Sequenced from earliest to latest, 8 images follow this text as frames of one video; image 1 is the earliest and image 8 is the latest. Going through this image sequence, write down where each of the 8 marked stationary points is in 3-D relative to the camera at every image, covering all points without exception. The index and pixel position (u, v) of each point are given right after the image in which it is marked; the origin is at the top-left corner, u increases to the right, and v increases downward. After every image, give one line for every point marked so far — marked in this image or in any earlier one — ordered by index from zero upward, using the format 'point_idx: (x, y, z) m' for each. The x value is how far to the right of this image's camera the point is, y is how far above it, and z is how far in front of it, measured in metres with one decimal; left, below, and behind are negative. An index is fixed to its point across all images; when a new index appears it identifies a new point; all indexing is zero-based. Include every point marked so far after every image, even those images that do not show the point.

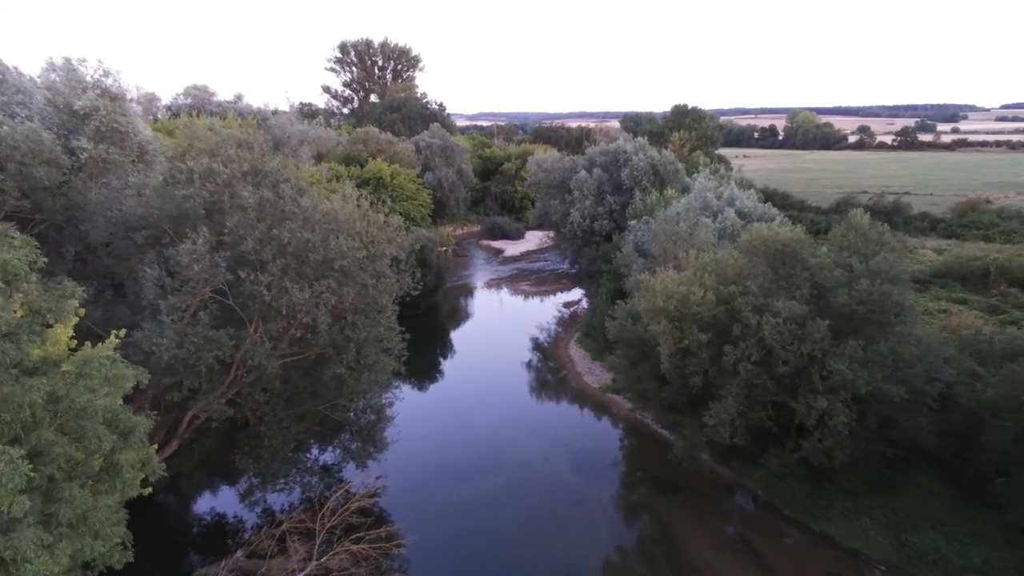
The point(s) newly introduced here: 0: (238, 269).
0: (-4.4, +0.3, +12.6) m
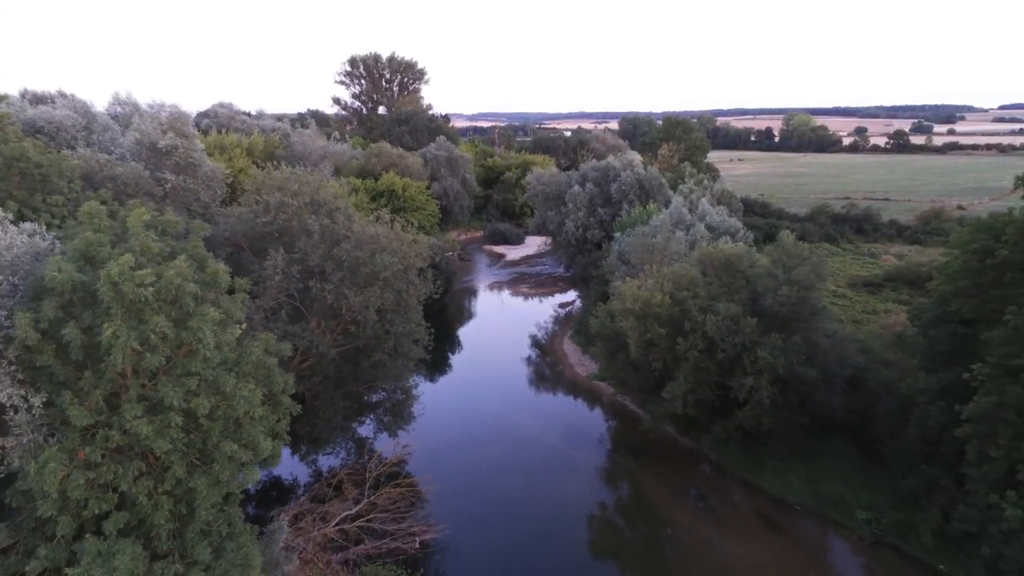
0: (-4.3, +0.2, +16.5) m
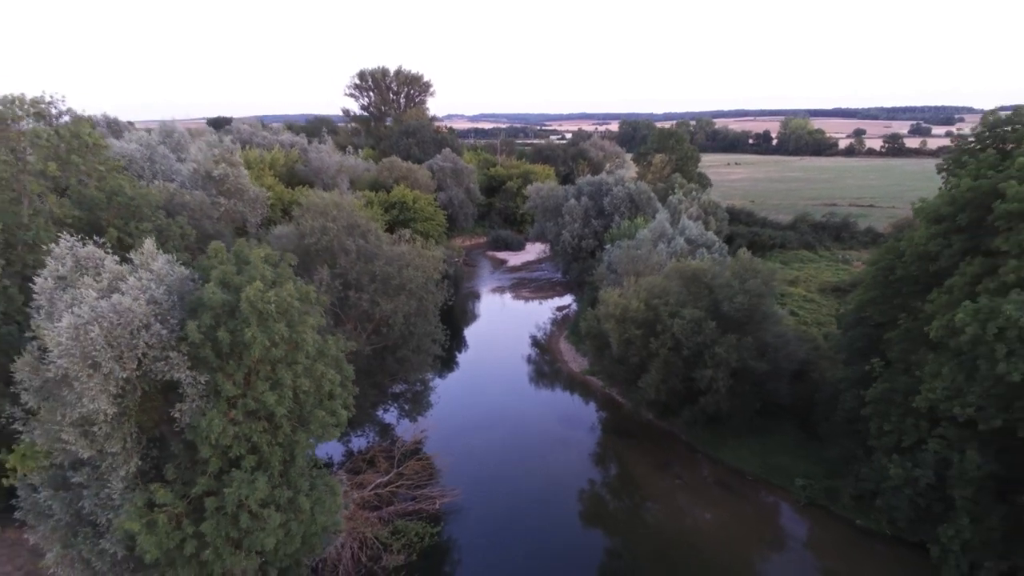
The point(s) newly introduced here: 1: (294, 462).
0: (-4.3, 0.0, +20.2) m
1: (-3.4, -2.7, +11.8) m
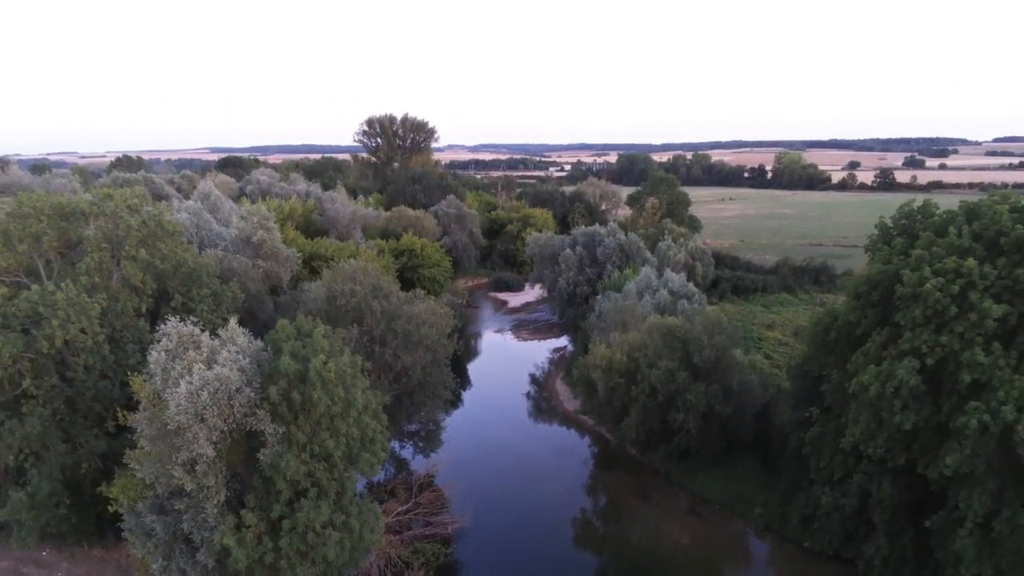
0: (-4.2, -1.7, +23.6) m
1: (-3.3, -4.0, +15.2) m
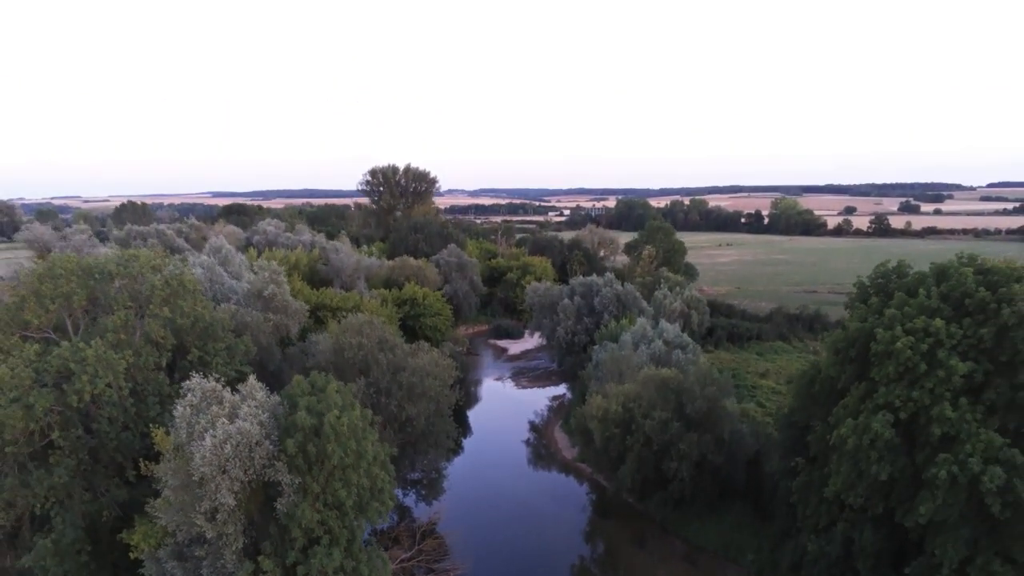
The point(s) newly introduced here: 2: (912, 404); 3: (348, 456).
0: (-4.2, -3.4, +24.7) m
1: (-3.3, -5.3, +16.1) m
2: (+8.8, -2.6, +17.0) m
3: (-3.4, -3.4, +15.7) m
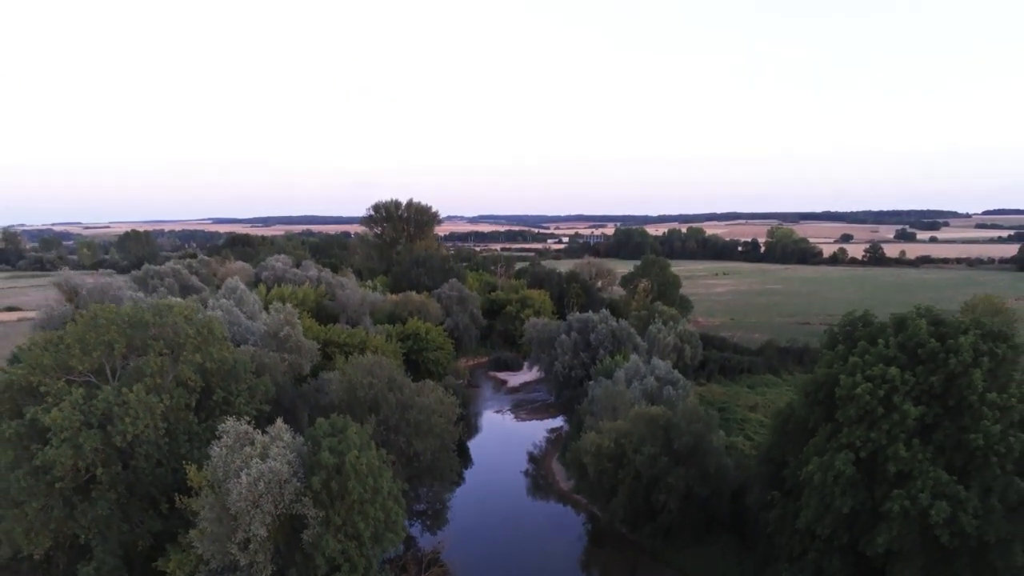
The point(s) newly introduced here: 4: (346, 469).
0: (-4.3, -5.0, +26.6) m
1: (-3.3, -6.5, +18.0) m
2: (+8.8, -3.8, +18.9) m
3: (-3.4, -4.7, +17.6) m
4: (-3.8, -4.1, +17.4) m
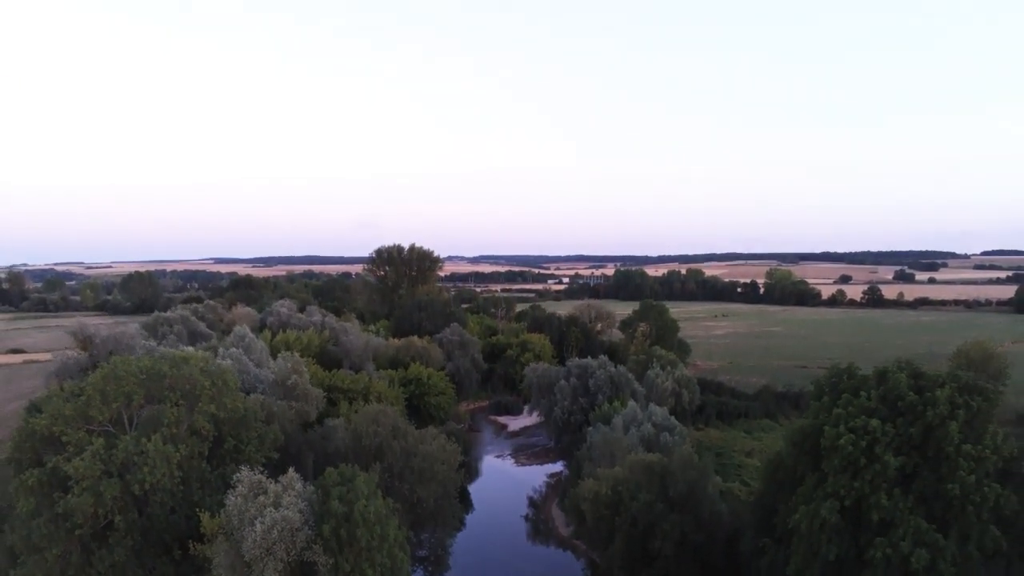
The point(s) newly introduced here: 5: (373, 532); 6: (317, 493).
0: (-4.2, -6.8, +27.5) m
1: (-3.3, -7.9, +18.8) m
2: (+8.8, -5.3, +19.8) m
3: (-3.4, -6.0, +18.5) m
4: (-3.8, -5.5, +18.3) m
5: (-3.4, -5.9, +18.5) m
6: (-5.0, -5.2, +19.7) m
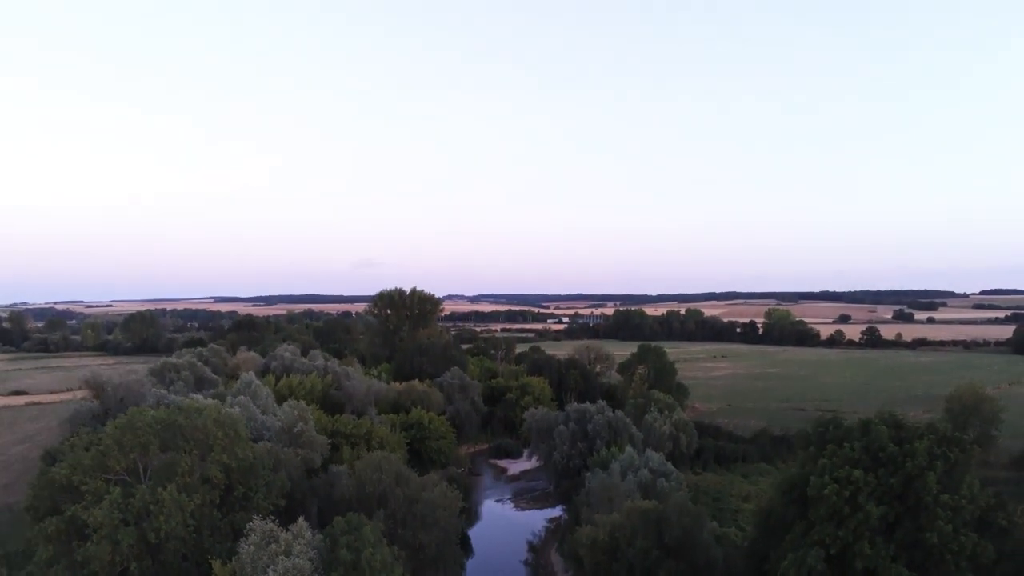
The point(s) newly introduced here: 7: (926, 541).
0: (-4.3, -8.7, +28.3) m
1: (-3.3, -9.4, +19.5) m
2: (+8.8, -6.8, +20.7) m
3: (-3.4, -7.5, +19.4) m
4: (-3.8, -6.9, +19.2) m
5: (-3.4, -7.3, +19.4) m
6: (-5.0, -6.8, +20.6) m
7: (+10.7, -6.5, +19.8) m
